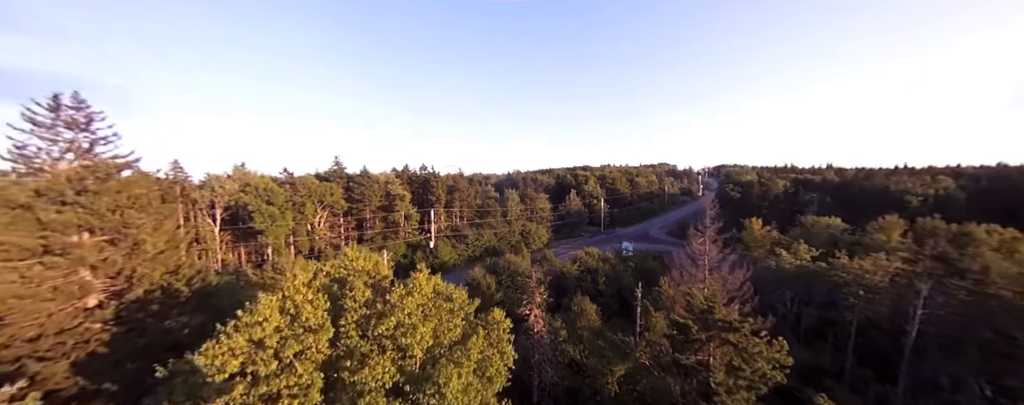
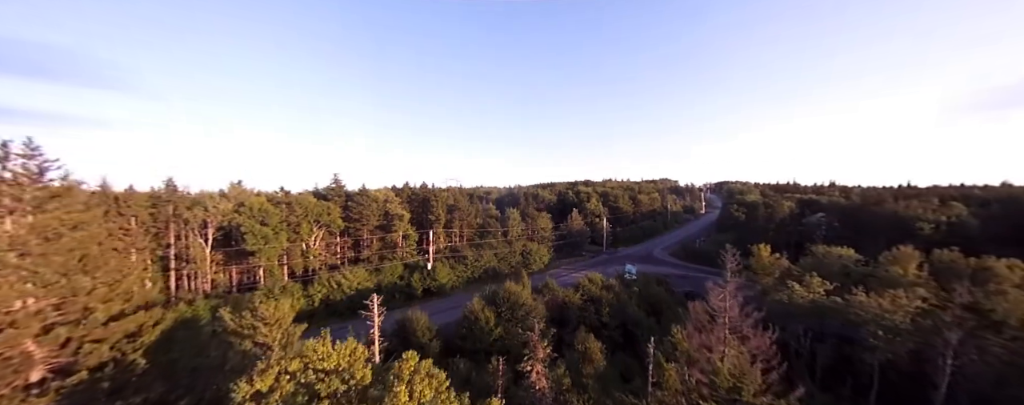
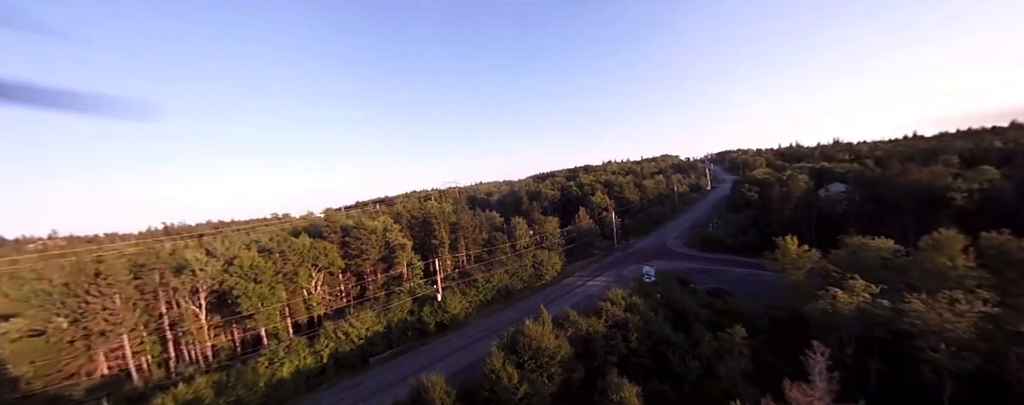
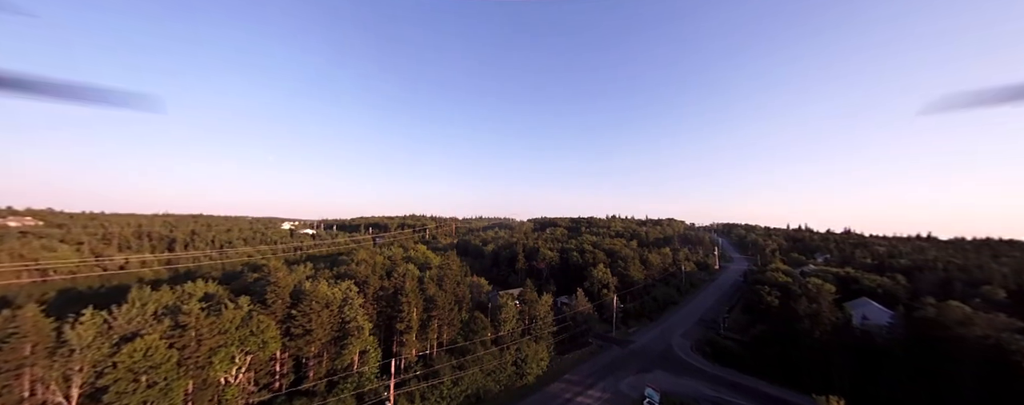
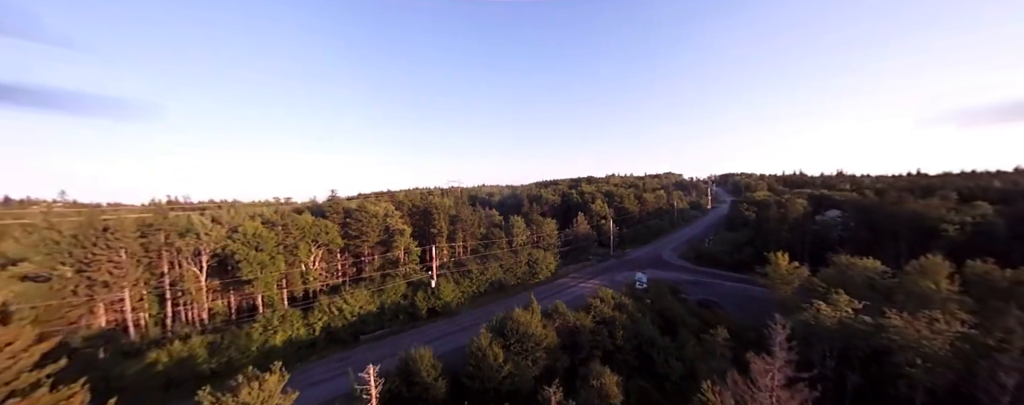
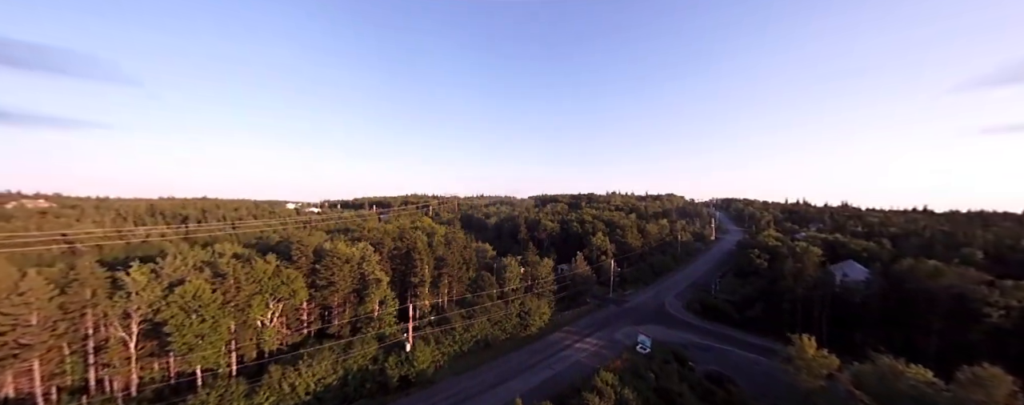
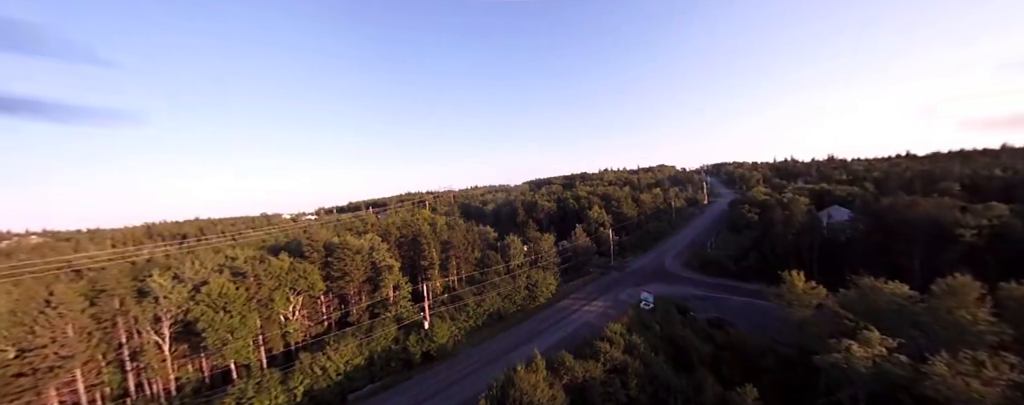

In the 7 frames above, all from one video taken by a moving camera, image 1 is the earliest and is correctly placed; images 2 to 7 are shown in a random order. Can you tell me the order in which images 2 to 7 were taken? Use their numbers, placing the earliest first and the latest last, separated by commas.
2, 5, 3, 7, 6, 4
